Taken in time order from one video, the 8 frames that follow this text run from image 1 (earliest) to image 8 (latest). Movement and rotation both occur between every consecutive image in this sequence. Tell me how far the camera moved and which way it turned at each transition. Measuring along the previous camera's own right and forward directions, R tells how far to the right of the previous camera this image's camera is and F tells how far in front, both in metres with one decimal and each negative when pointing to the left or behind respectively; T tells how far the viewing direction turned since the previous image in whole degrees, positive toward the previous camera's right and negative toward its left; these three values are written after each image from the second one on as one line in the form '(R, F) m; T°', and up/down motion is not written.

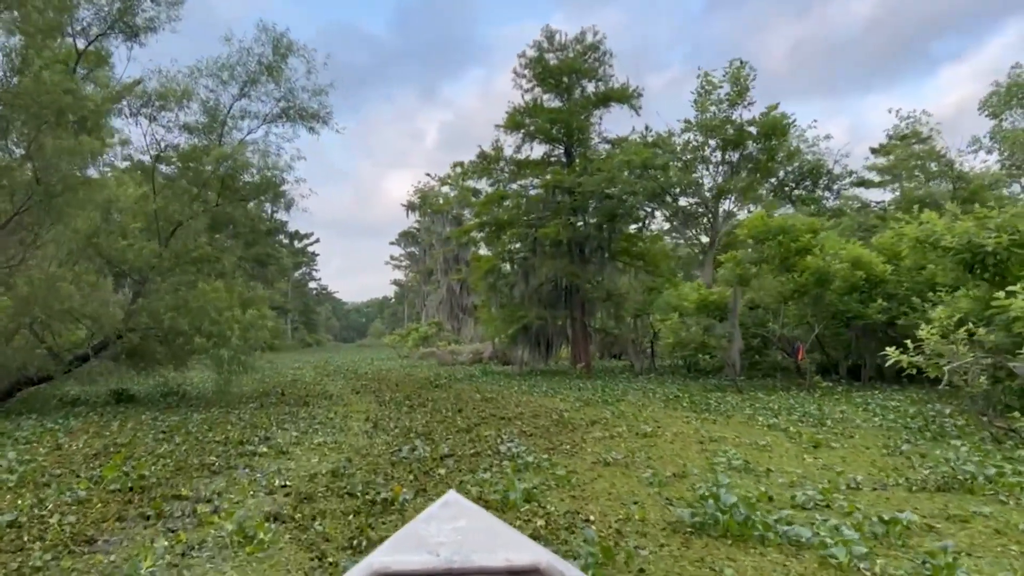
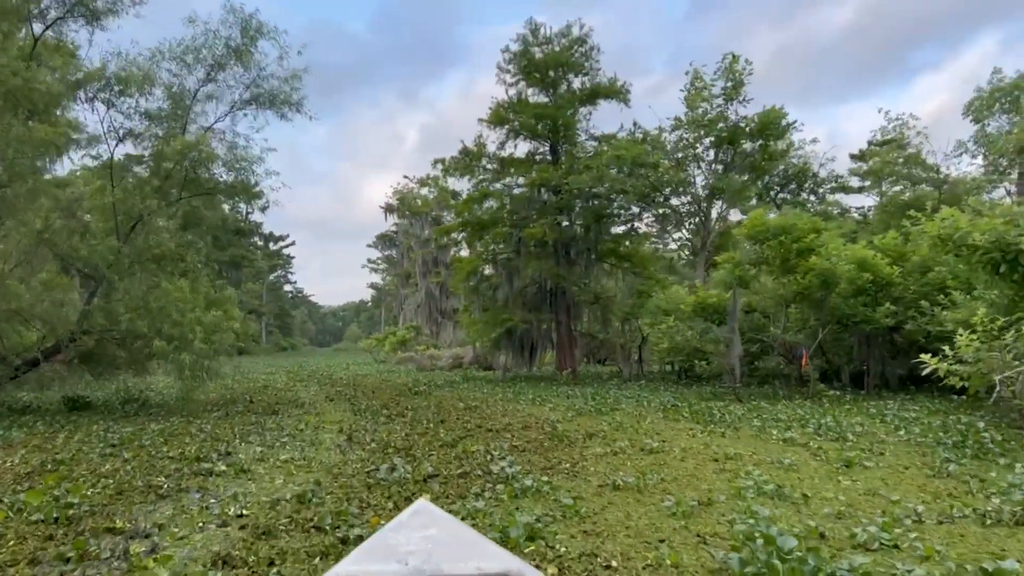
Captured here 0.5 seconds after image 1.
(-0.1, +0.9) m; +2°
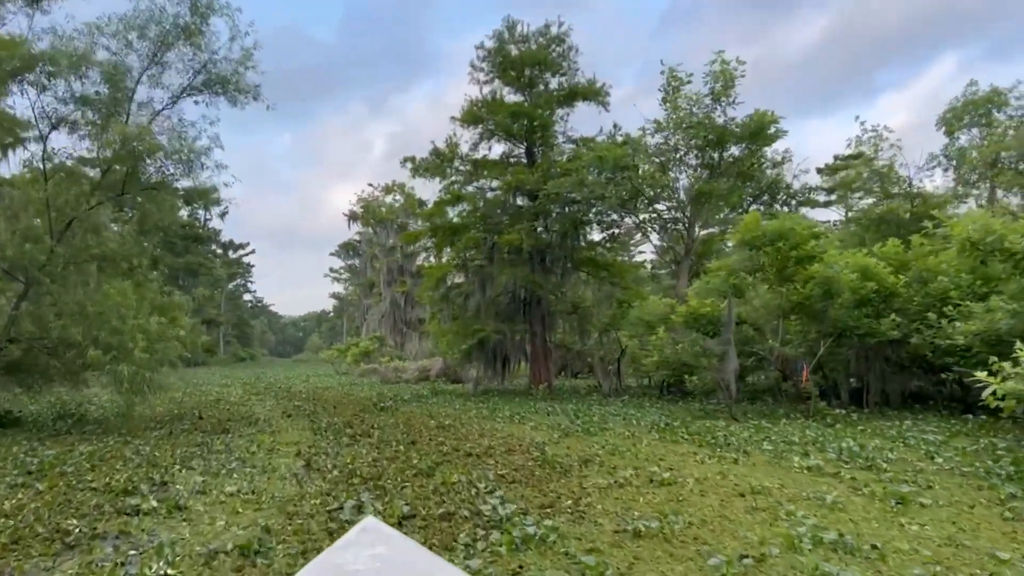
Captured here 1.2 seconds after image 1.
(-0.2, +1.1) m; +3°
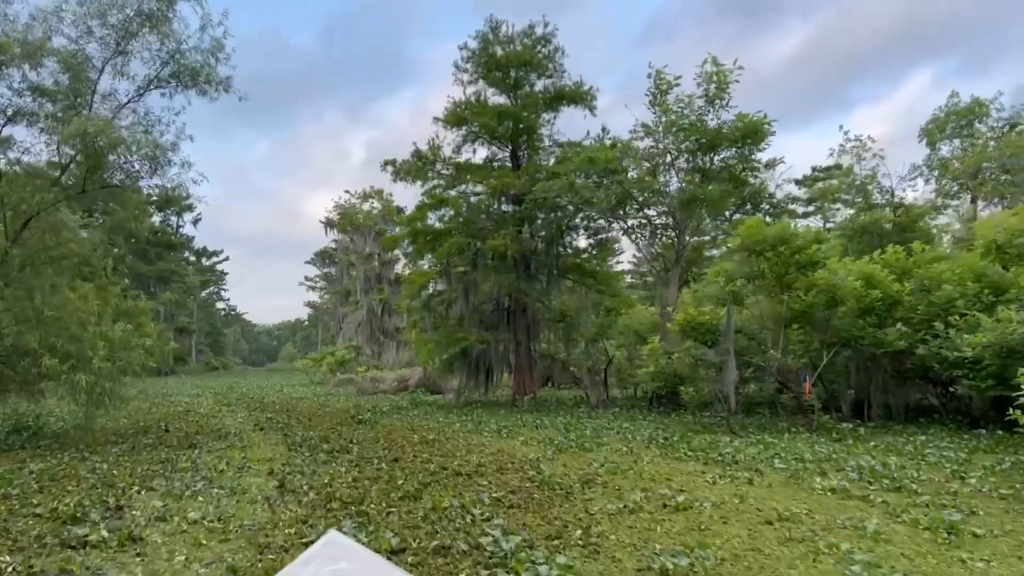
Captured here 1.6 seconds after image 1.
(-0.2, +0.7) m; +2°
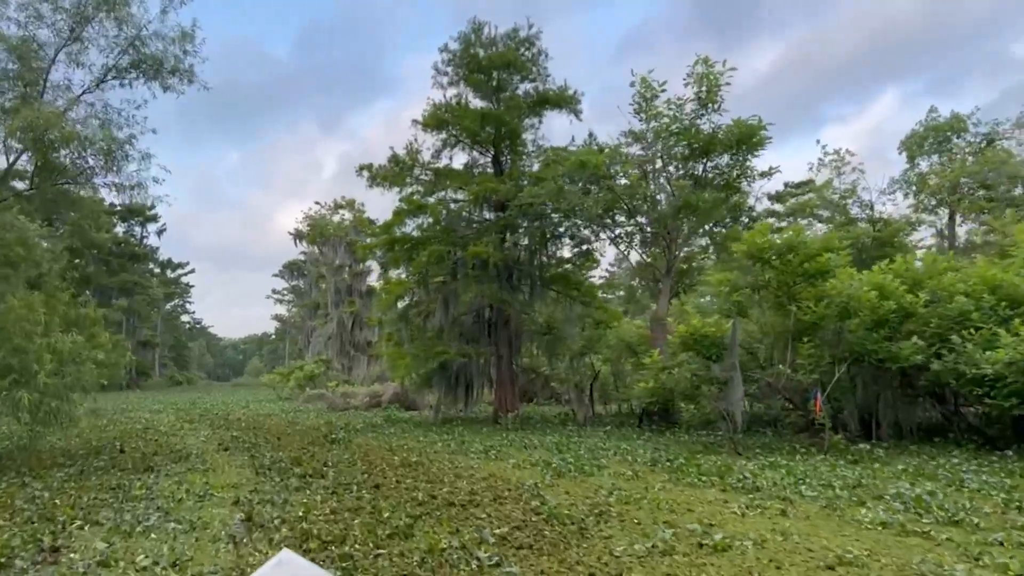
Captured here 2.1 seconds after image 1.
(-0.3, +0.9) m; +2°
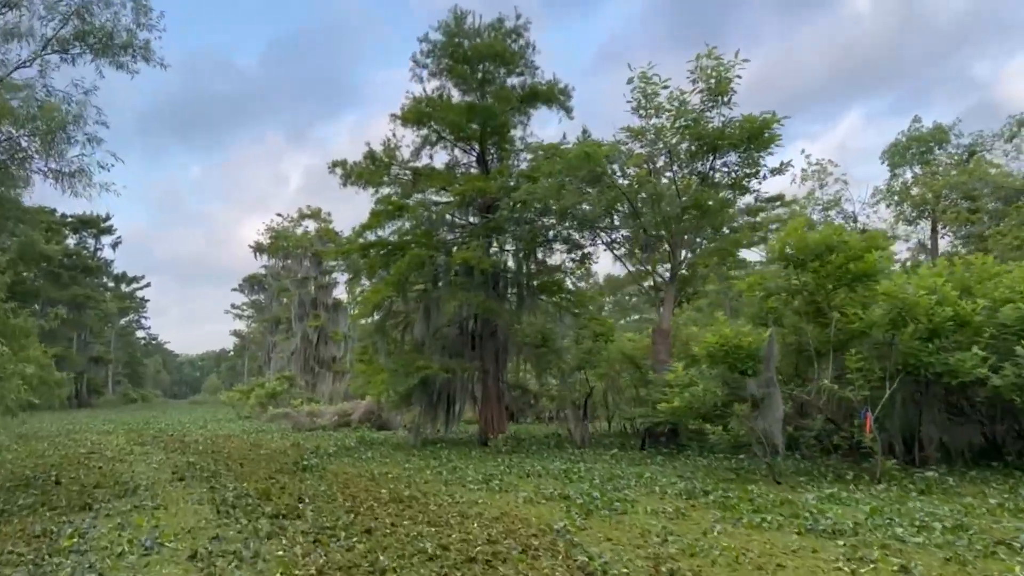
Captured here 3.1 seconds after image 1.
(-0.5, +1.5) m; +3°
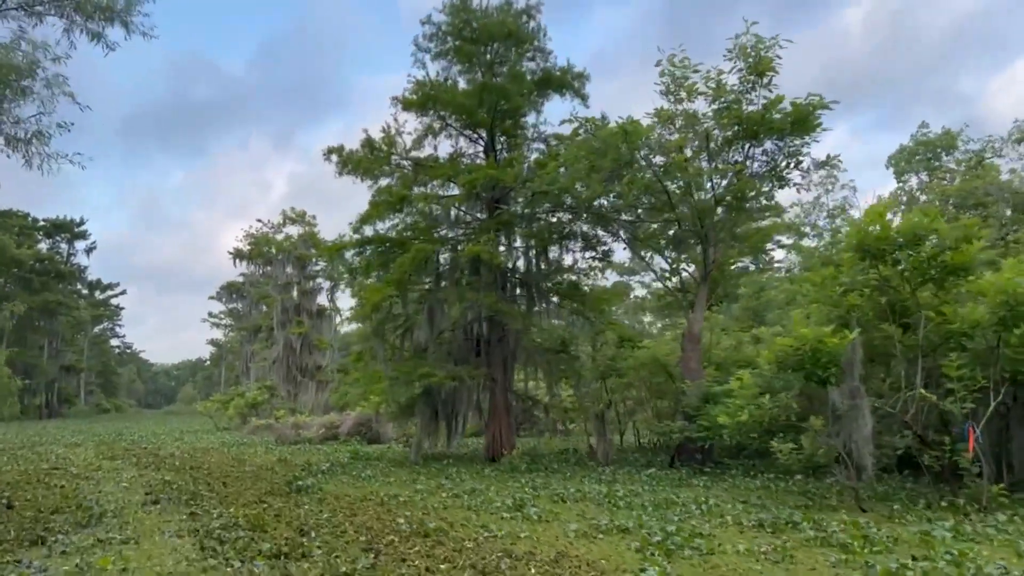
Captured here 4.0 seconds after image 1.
(-0.6, +1.5) m; +1°
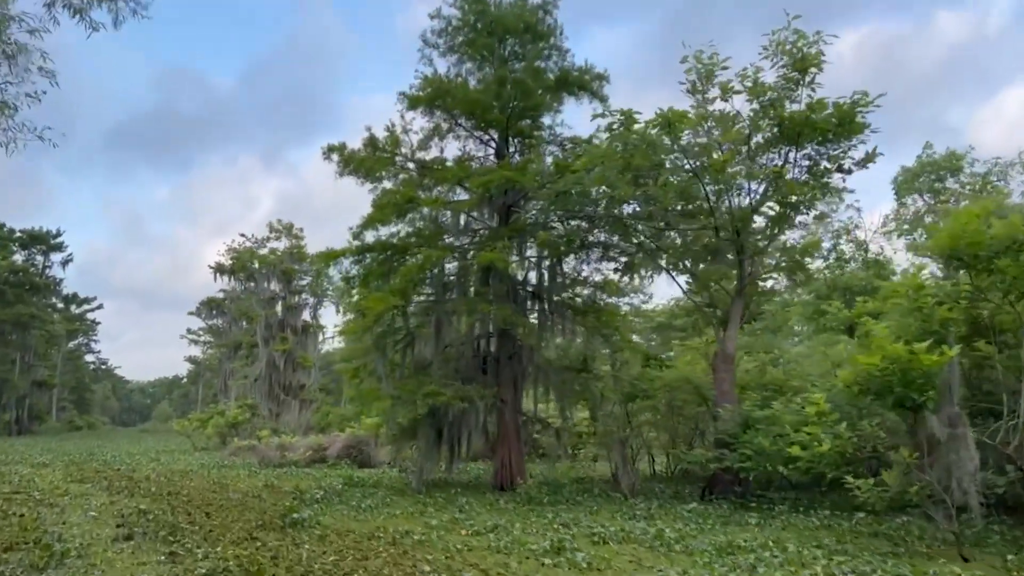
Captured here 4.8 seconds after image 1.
(-0.5, +1.2) m; +1°
